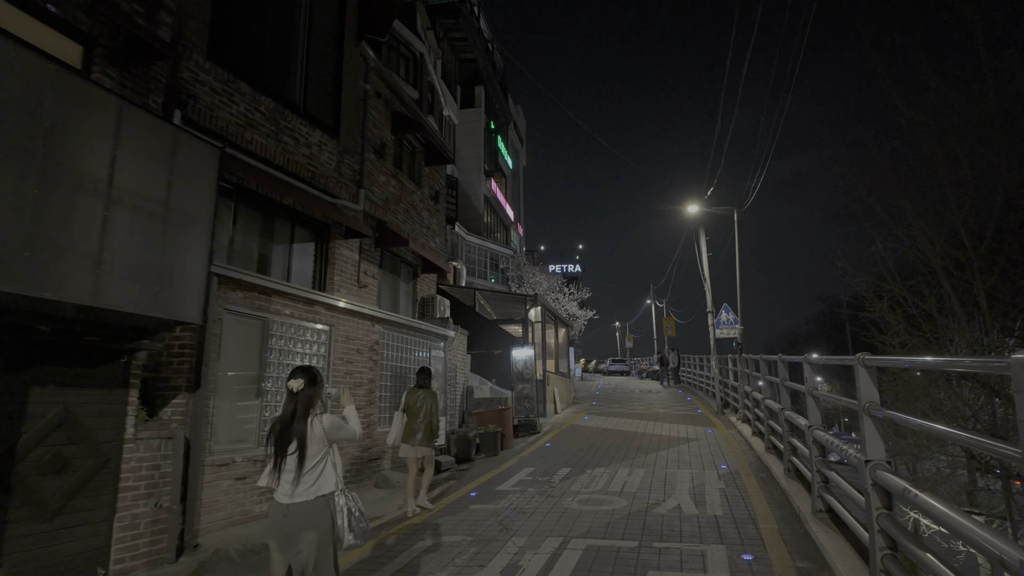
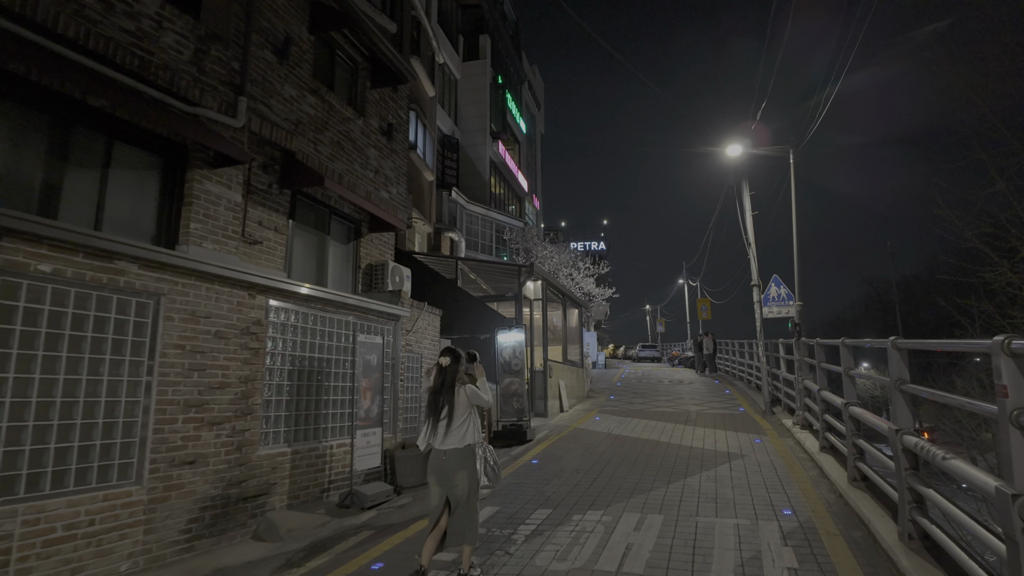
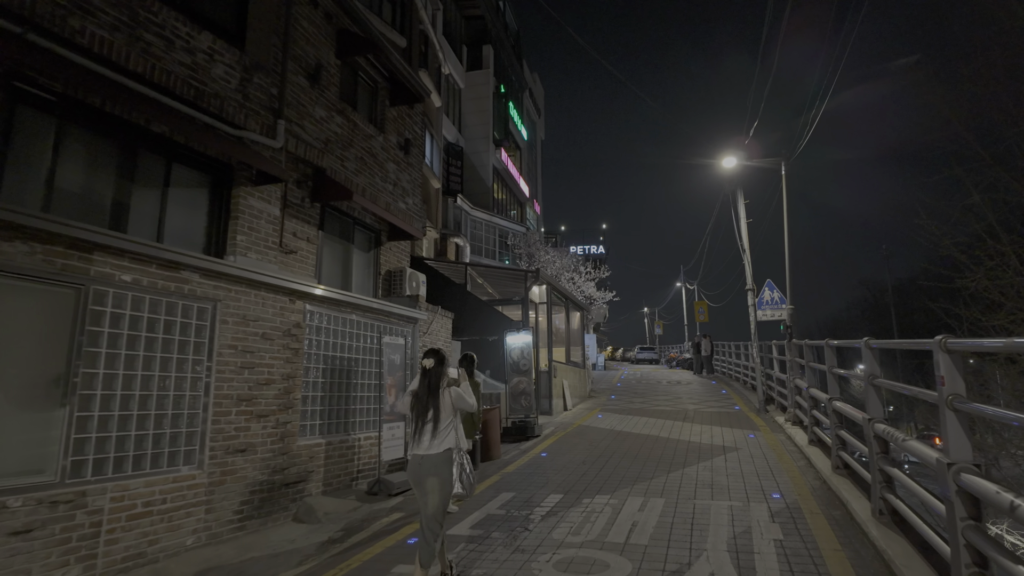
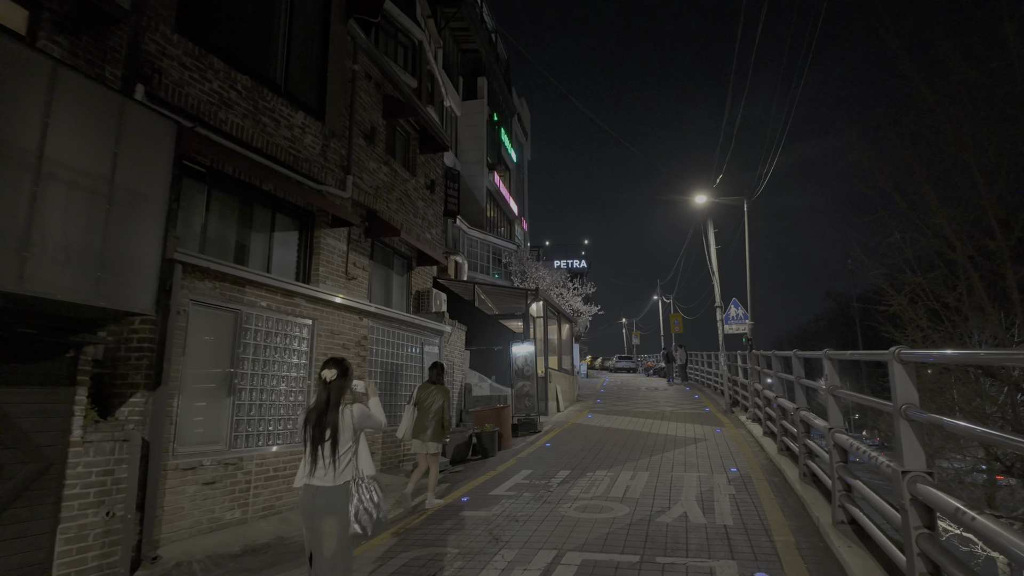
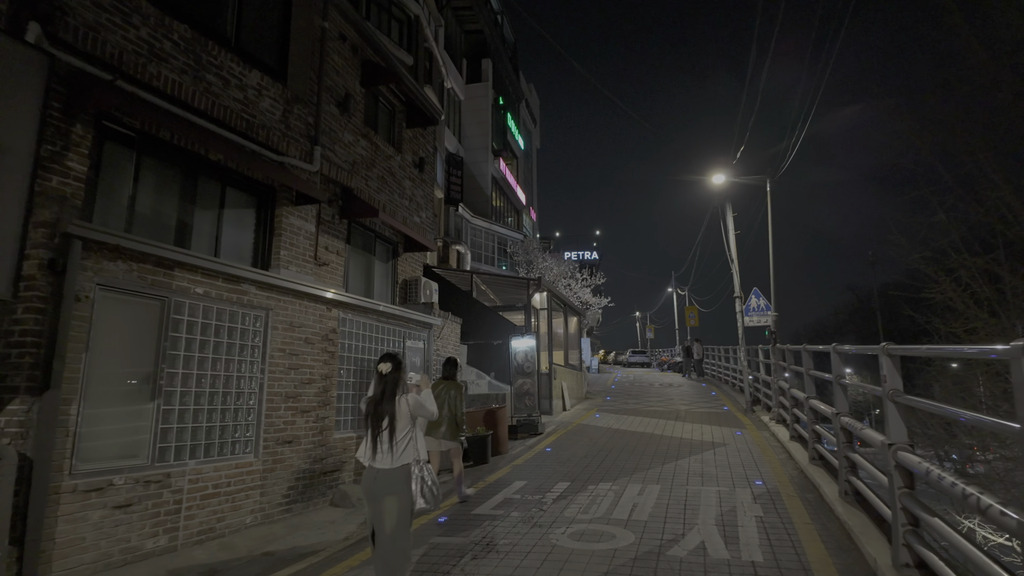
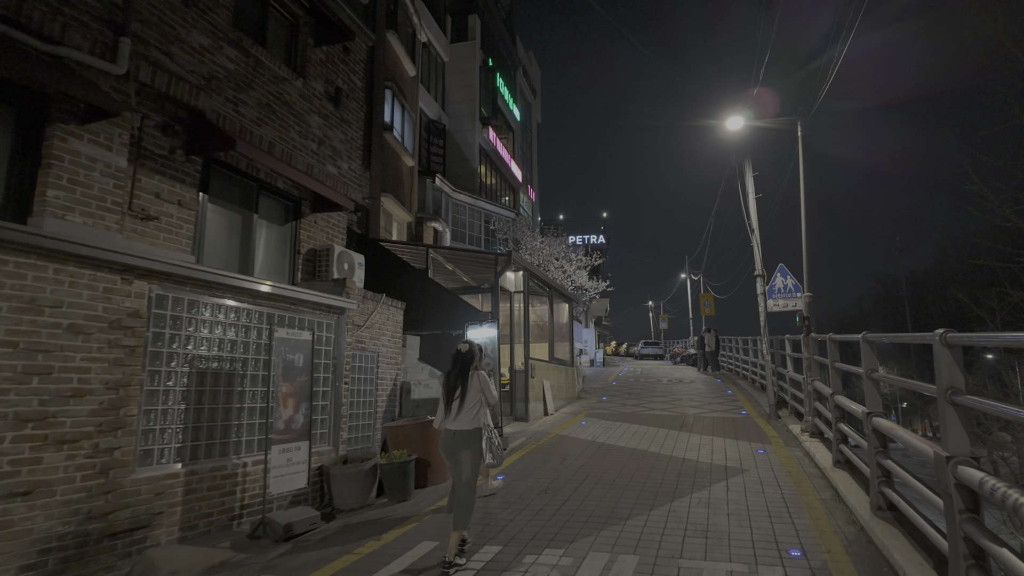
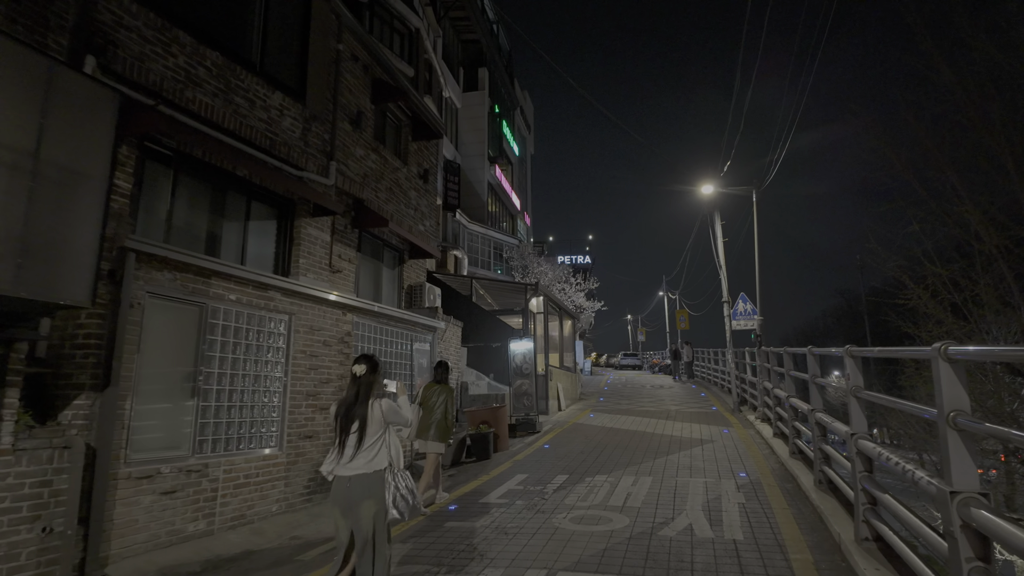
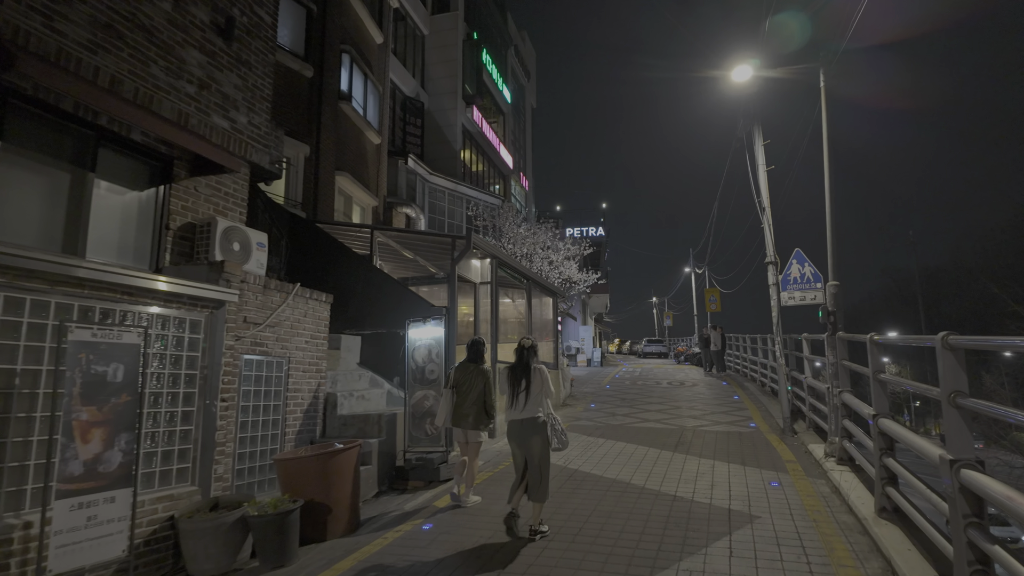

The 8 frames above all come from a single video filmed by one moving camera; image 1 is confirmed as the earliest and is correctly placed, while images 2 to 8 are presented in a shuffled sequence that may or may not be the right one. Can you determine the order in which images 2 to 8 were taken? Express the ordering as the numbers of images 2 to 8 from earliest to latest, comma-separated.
4, 7, 5, 3, 2, 6, 8
